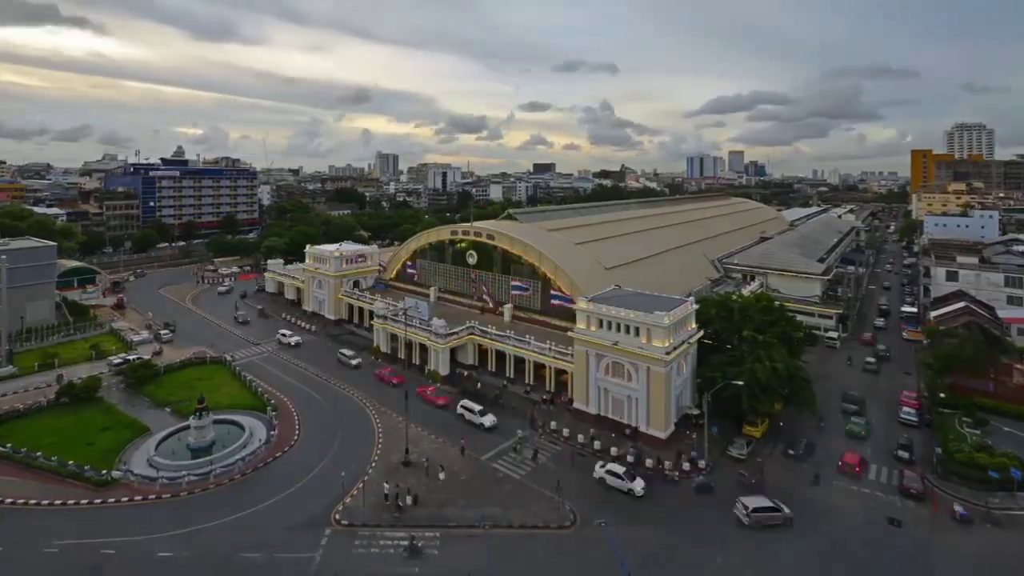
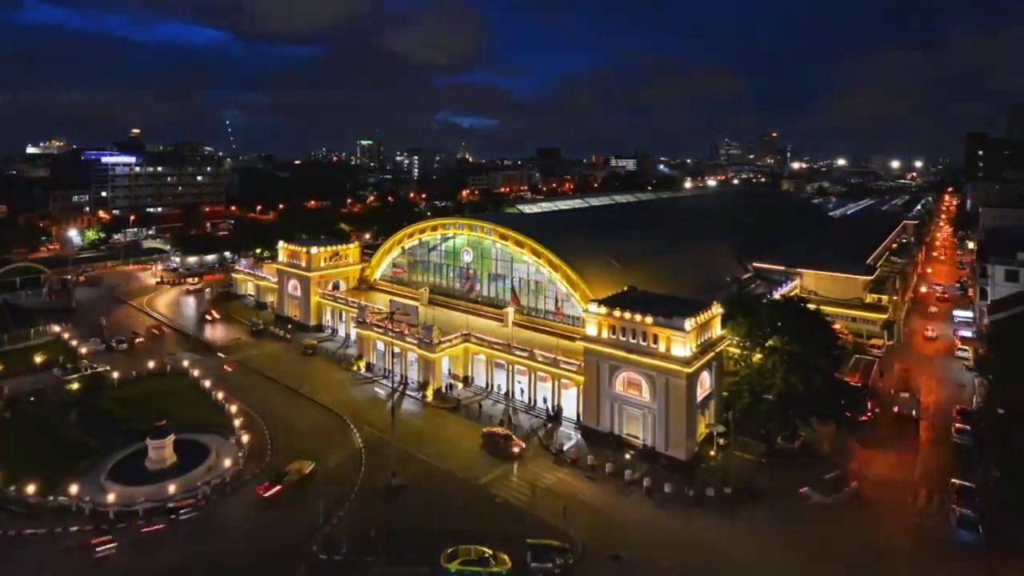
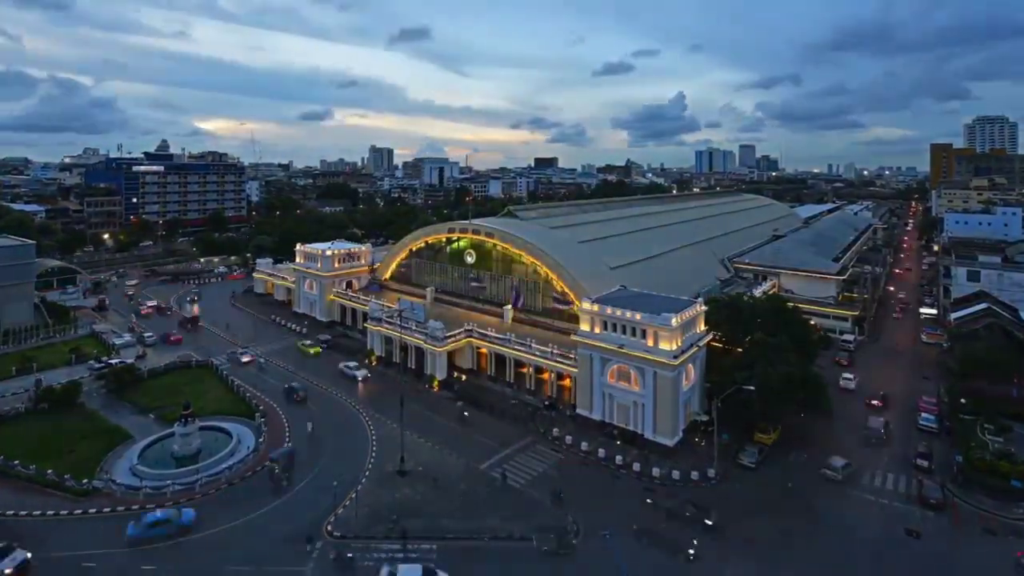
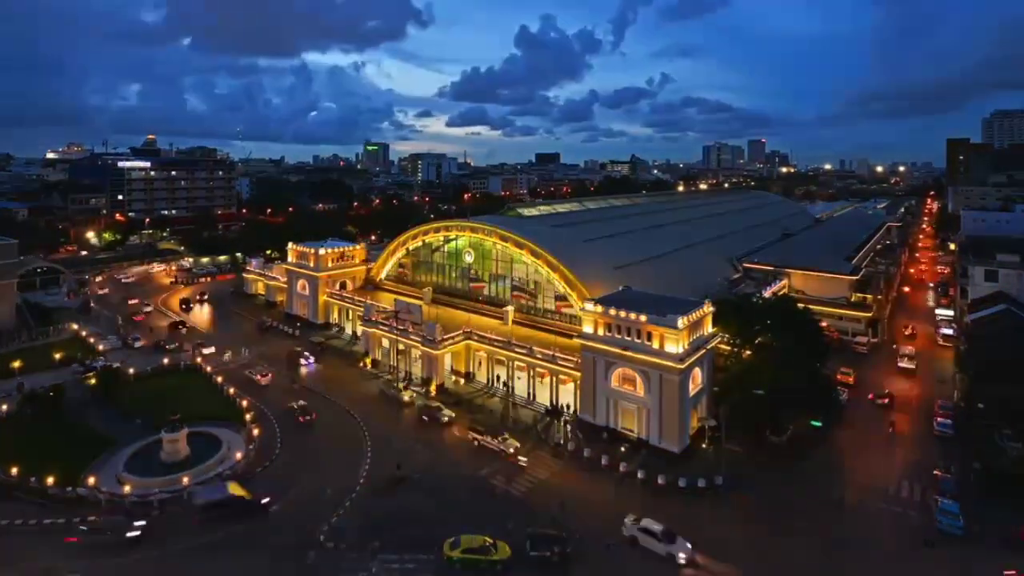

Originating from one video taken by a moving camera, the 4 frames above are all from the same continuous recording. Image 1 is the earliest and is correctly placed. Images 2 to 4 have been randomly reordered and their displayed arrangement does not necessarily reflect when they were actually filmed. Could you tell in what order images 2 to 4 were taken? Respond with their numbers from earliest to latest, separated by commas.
3, 4, 2
